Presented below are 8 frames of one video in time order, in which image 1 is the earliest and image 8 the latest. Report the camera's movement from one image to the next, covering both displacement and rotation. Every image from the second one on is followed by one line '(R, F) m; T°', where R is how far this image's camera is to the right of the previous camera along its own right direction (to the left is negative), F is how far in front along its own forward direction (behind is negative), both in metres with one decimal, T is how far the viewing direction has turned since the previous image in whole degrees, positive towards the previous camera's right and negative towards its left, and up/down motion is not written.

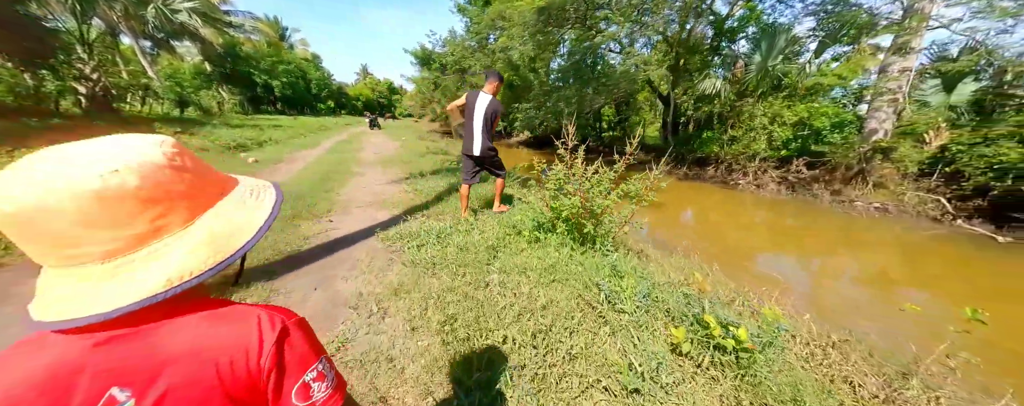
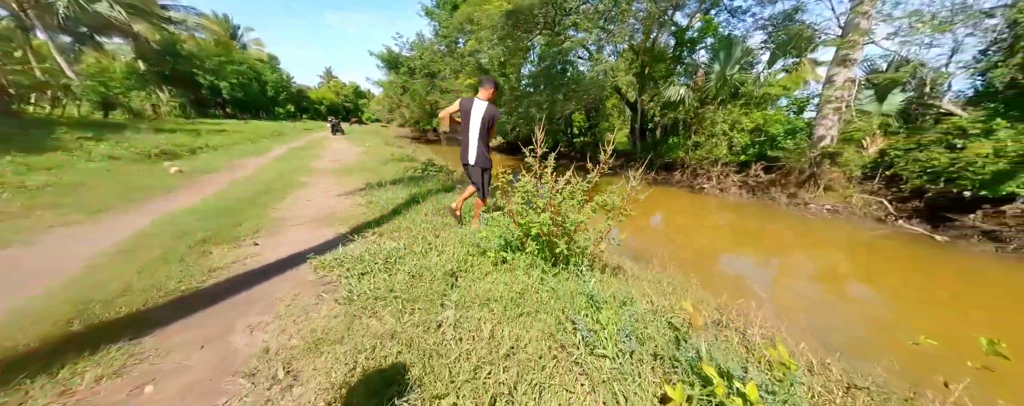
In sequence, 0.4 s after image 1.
(+0.1, +0.2) m; +5°
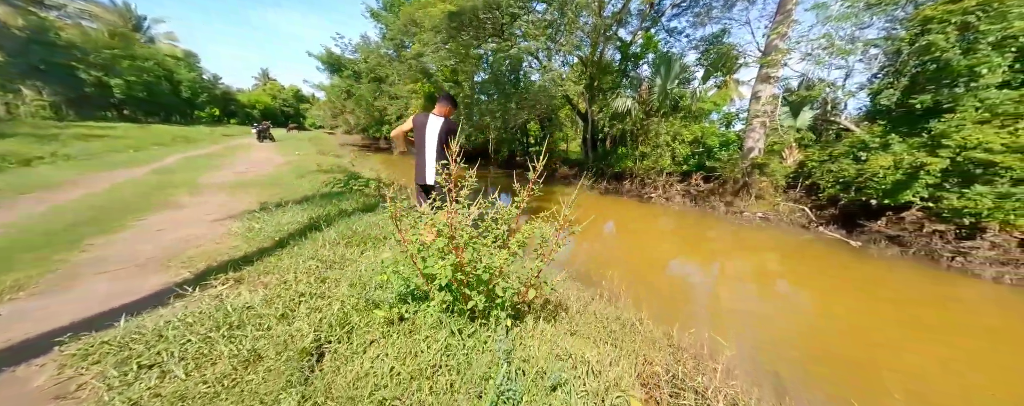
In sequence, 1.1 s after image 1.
(+0.2, +0.4) m; +8°
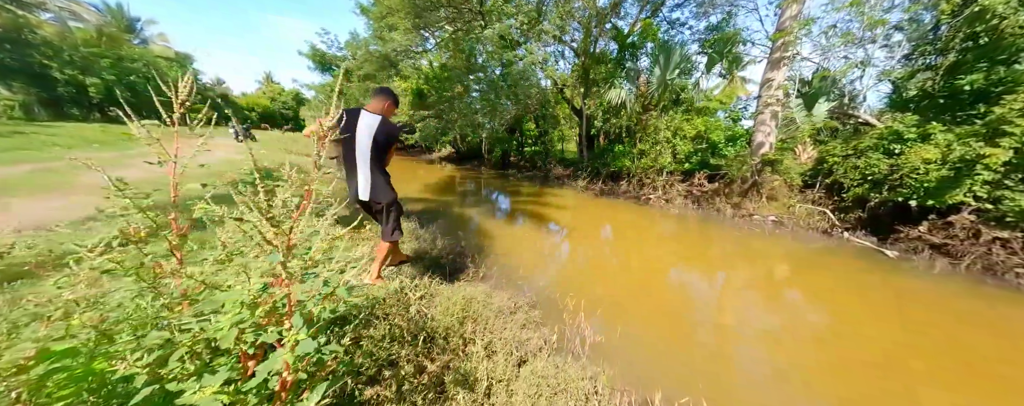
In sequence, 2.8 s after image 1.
(+0.5, +0.8) m; -1°
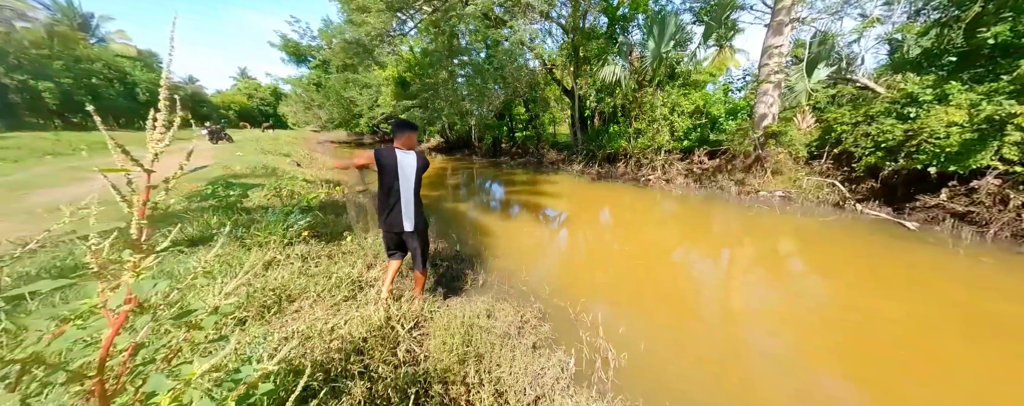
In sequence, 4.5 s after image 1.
(0.0, +0.3) m; +1°
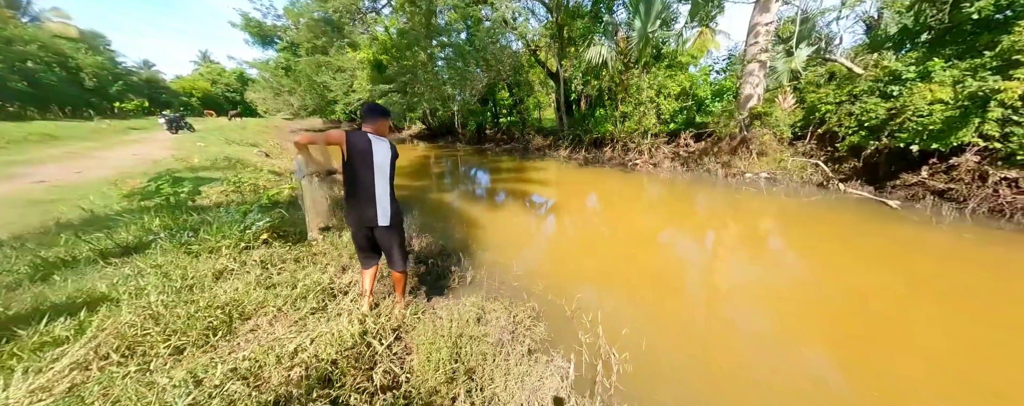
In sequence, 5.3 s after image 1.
(0.0, +0.2) m; +3°
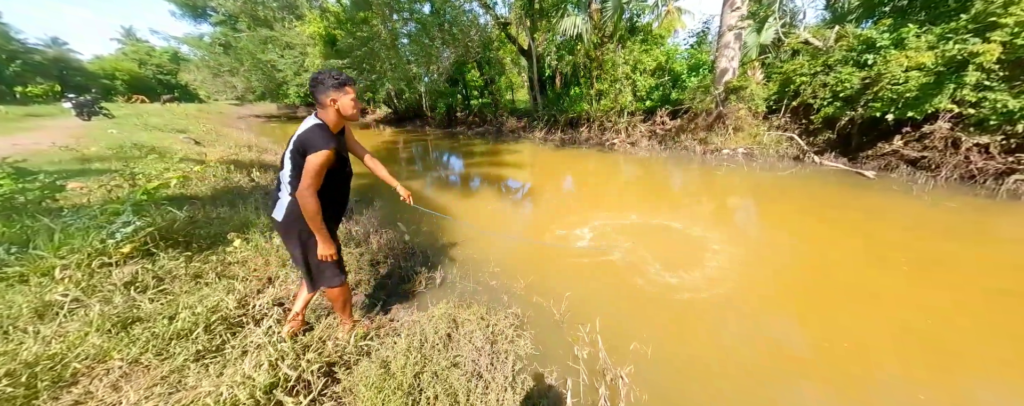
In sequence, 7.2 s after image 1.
(0.0, +0.4) m; +5°
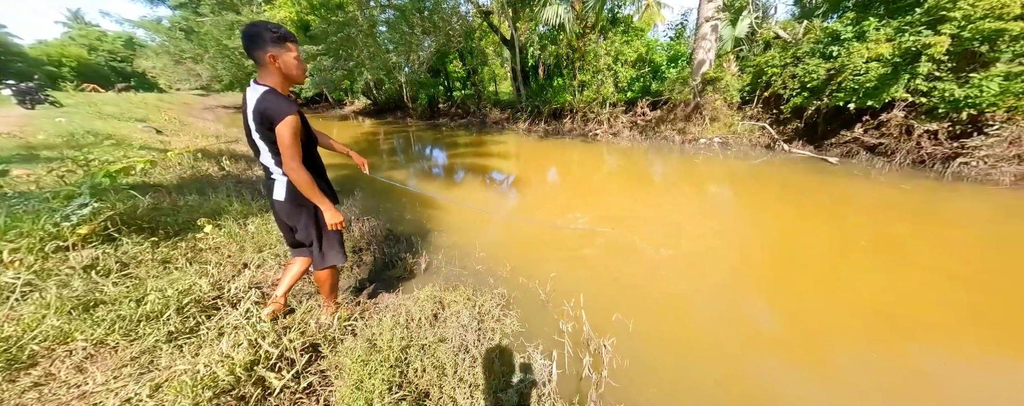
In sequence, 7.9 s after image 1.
(0.0, 0.0) m; +3°
